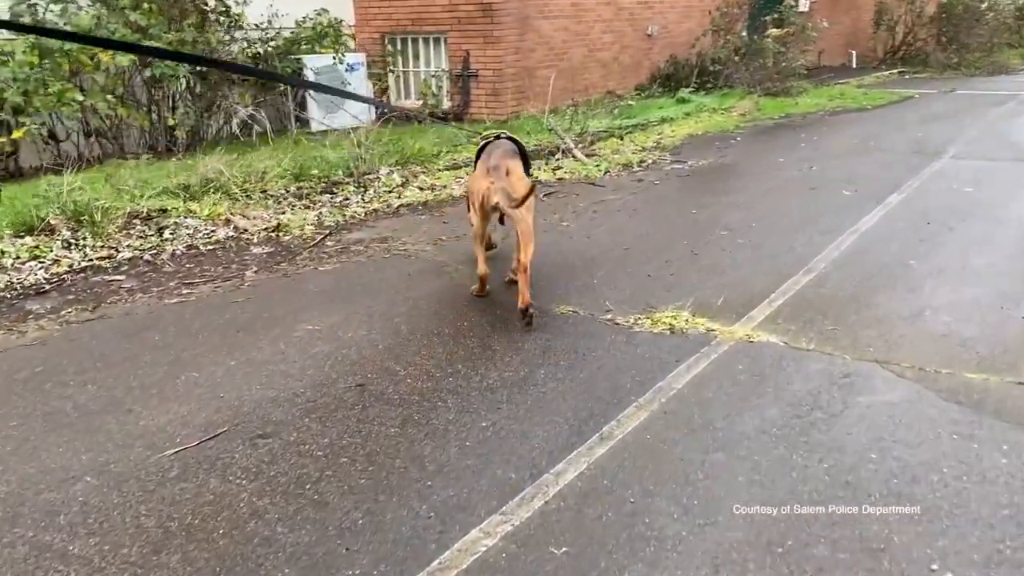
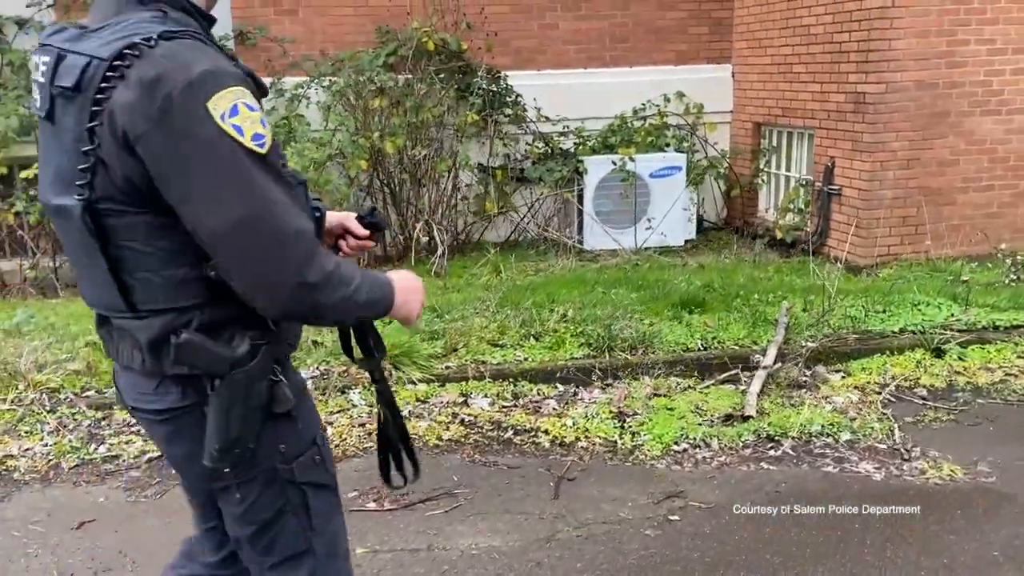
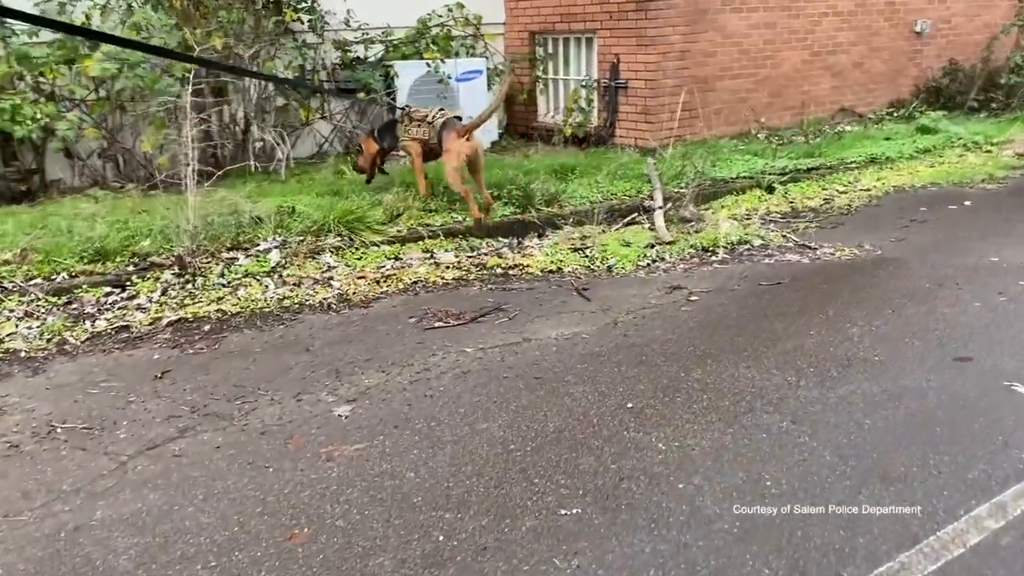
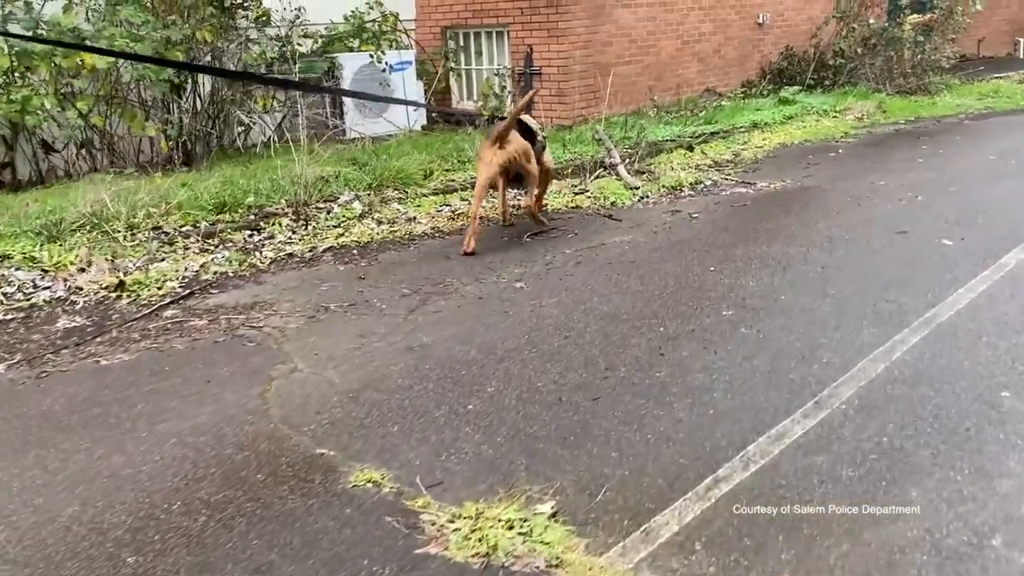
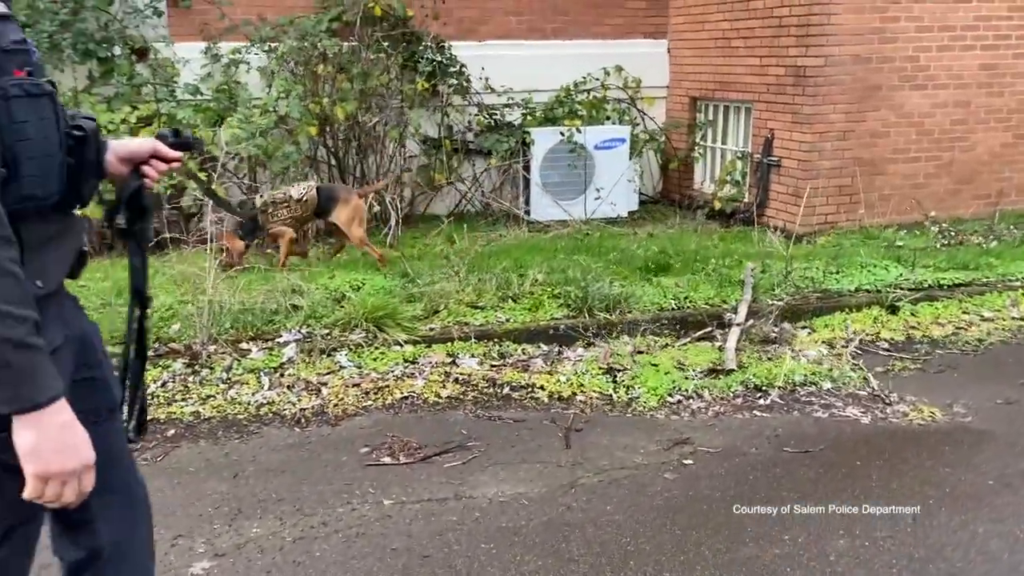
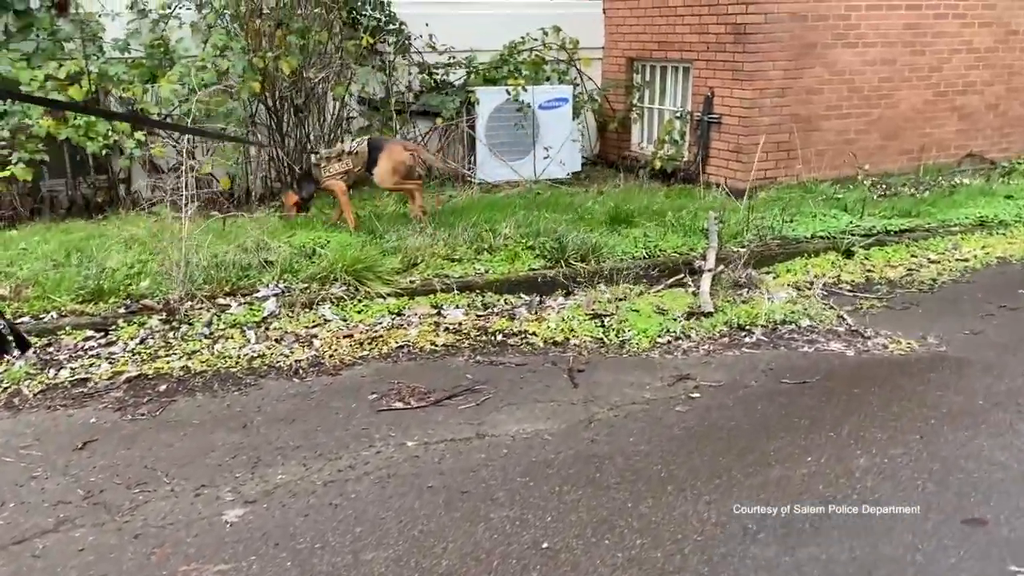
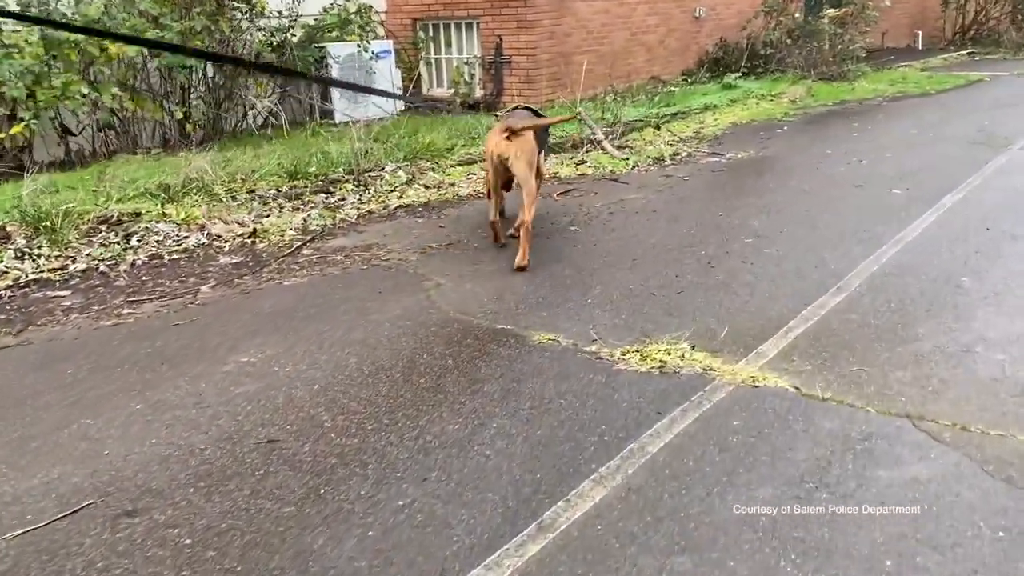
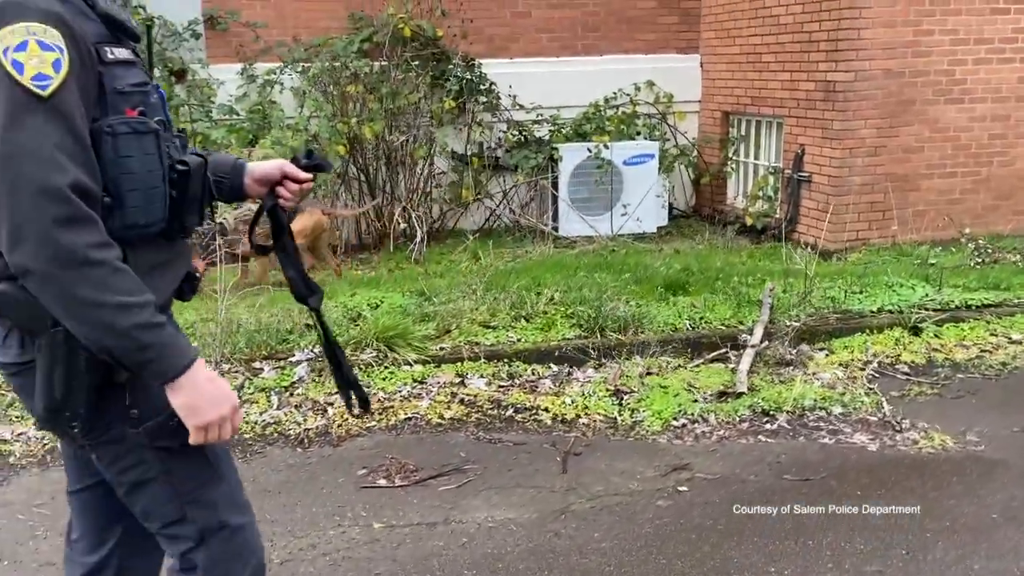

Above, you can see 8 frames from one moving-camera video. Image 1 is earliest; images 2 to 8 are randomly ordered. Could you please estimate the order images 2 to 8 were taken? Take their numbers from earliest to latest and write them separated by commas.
7, 4, 3, 6, 5, 8, 2
